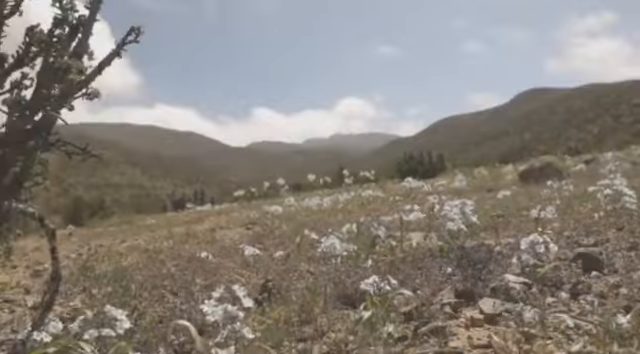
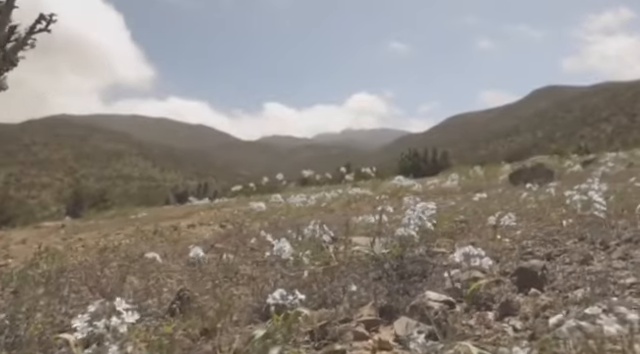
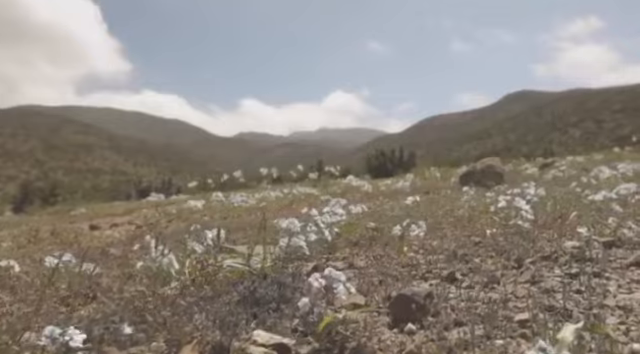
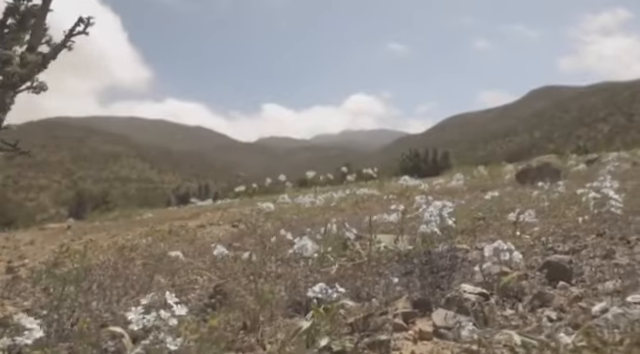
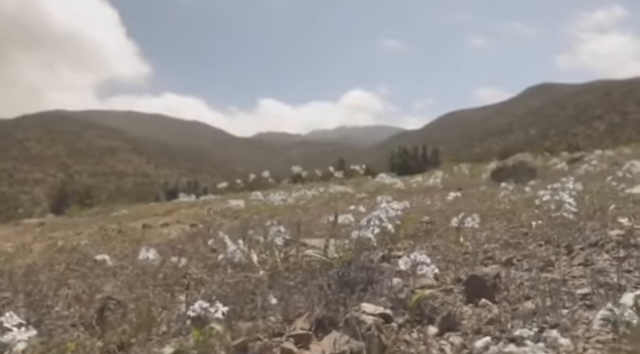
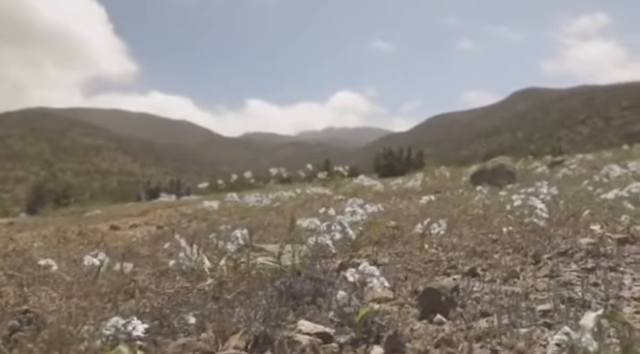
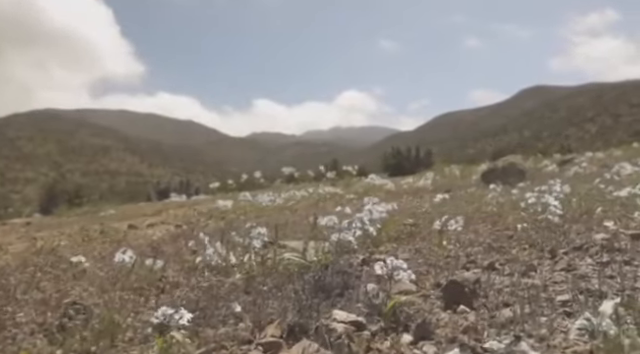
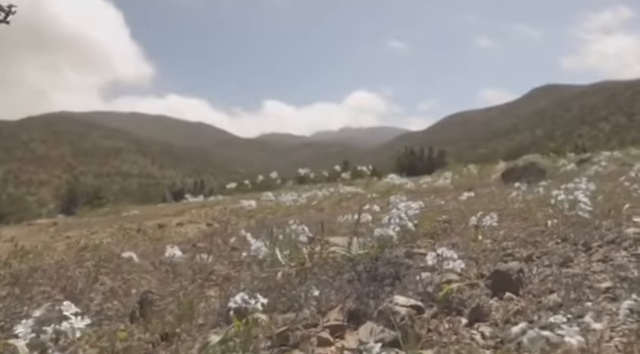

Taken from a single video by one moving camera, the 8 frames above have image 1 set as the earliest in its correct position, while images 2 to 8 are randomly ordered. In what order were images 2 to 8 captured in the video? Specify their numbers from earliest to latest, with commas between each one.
4, 2, 8, 5, 7, 6, 3
